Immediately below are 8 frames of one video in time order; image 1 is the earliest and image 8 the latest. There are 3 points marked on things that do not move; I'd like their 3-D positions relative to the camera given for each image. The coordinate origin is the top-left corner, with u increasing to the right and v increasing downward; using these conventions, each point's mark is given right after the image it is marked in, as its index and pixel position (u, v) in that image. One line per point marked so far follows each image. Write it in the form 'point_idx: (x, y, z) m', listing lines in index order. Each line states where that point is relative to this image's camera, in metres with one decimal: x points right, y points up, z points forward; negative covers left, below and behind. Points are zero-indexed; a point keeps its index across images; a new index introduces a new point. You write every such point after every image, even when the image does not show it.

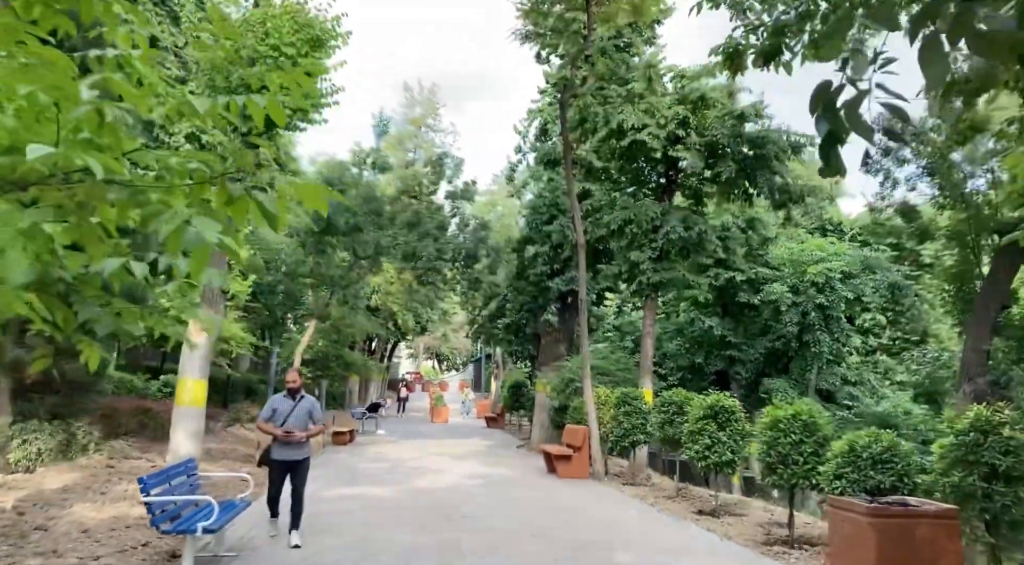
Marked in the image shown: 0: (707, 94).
0: (+3.6, +3.5, +15.8) m
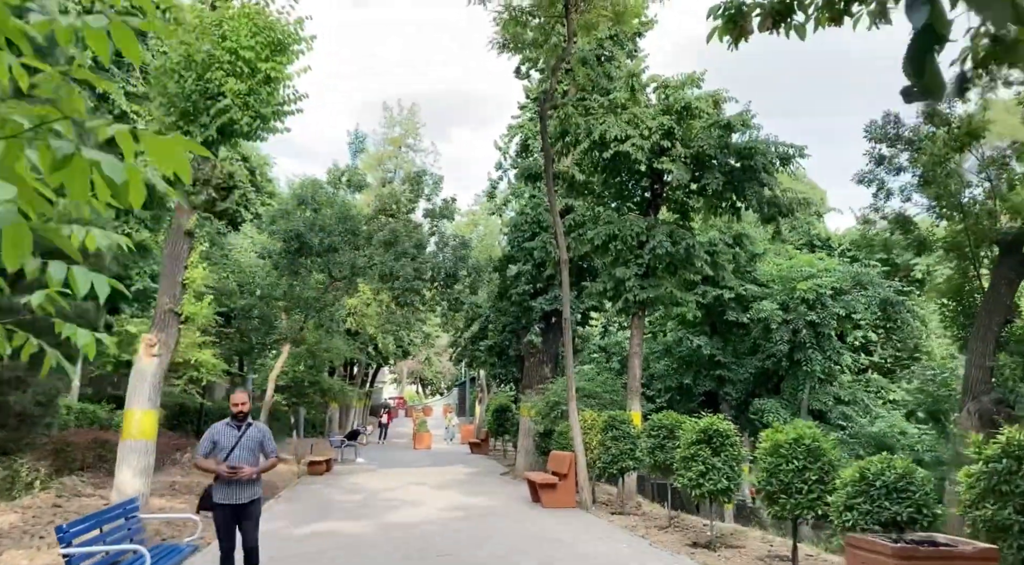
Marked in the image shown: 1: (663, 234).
0: (+3.2, +3.2, +15.2) m
1: (+2.8, +0.9, +15.8) m
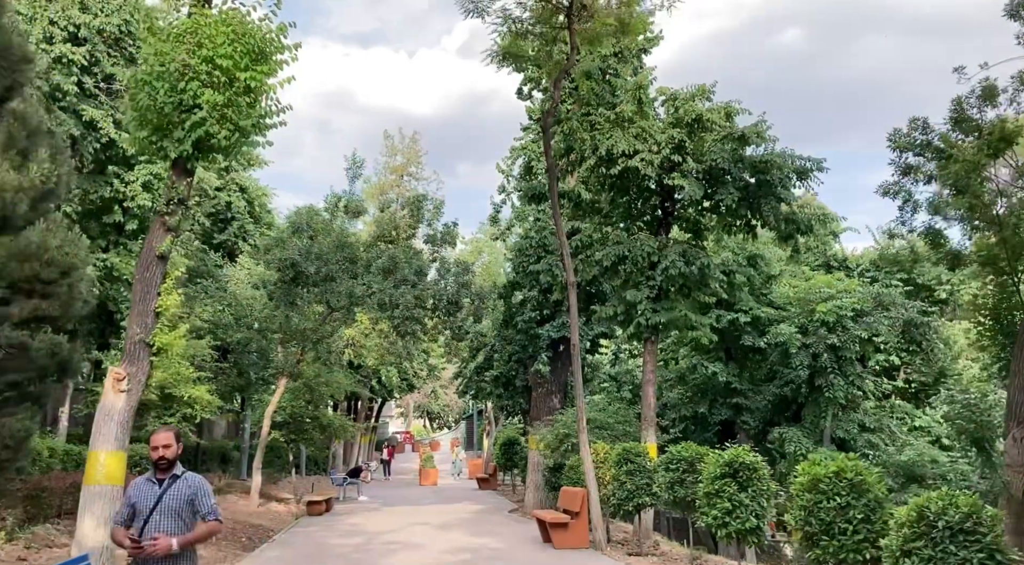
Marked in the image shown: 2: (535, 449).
0: (+3.2, +2.8, +14.5) m
1: (+2.9, +0.5, +15.0) m
2: (+0.5, -3.7, +19.0) m
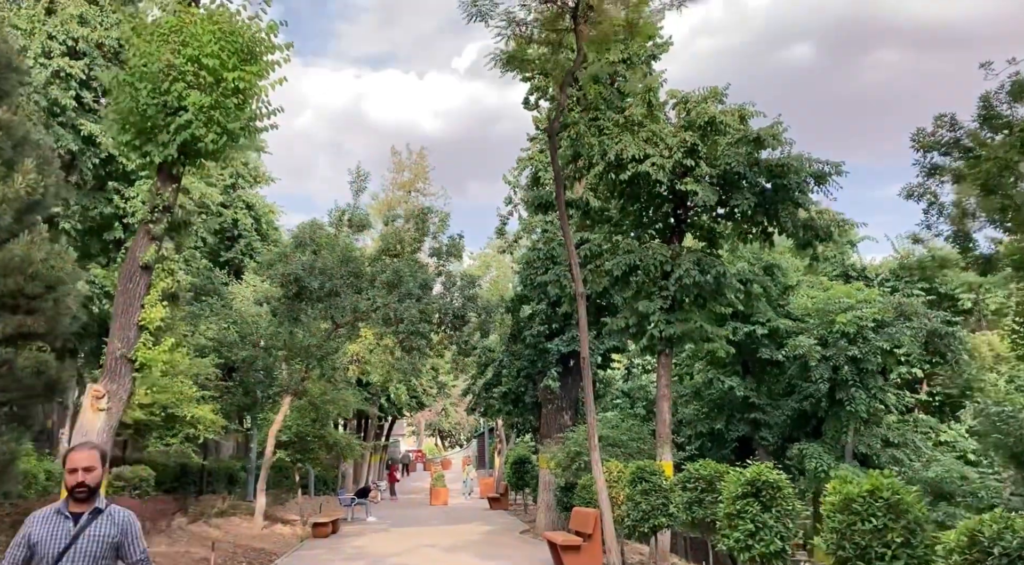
0: (+3.3, +2.7, +13.9) m
1: (+3.0, +0.4, +14.4) m
2: (+0.7, -3.9, +18.3) m
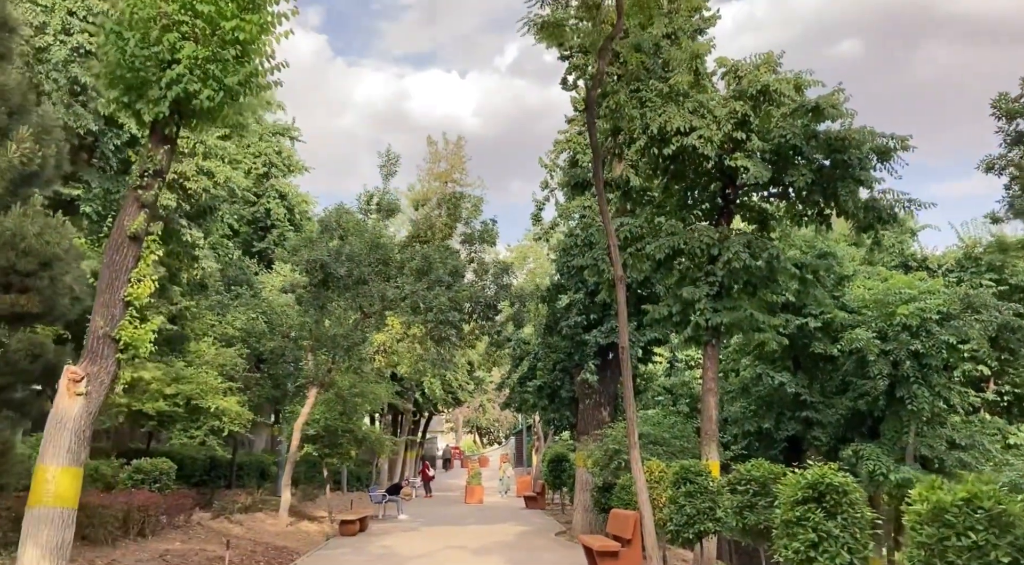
0: (+3.8, +2.9, +12.7) m
1: (+3.5, +0.6, +13.2) m
2: (+1.4, -3.7, +17.3) m
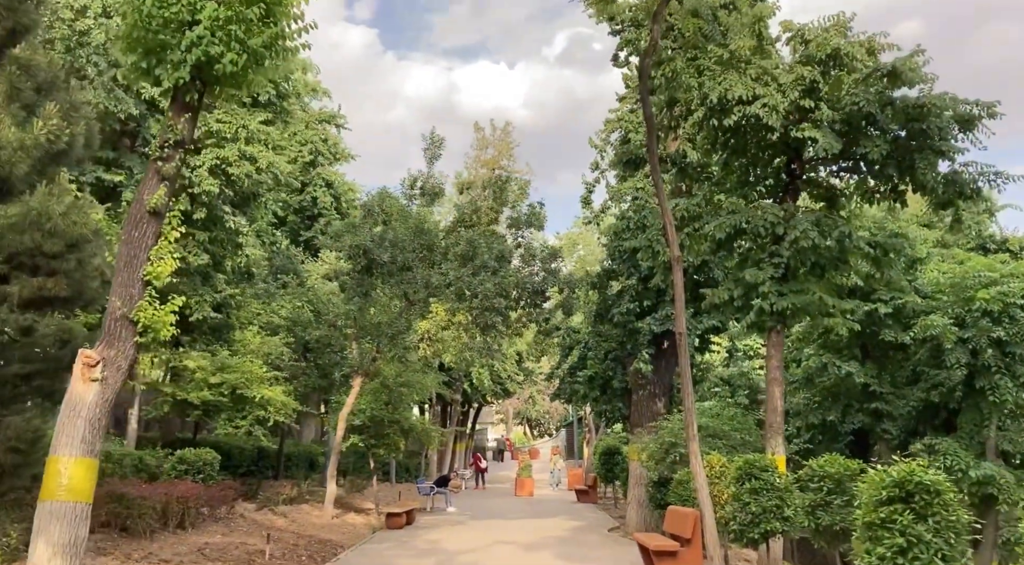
0: (+4.5, +3.2, +11.7) m
1: (+4.2, +0.9, +12.3) m
2: (+2.4, -3.4, +16.5) m
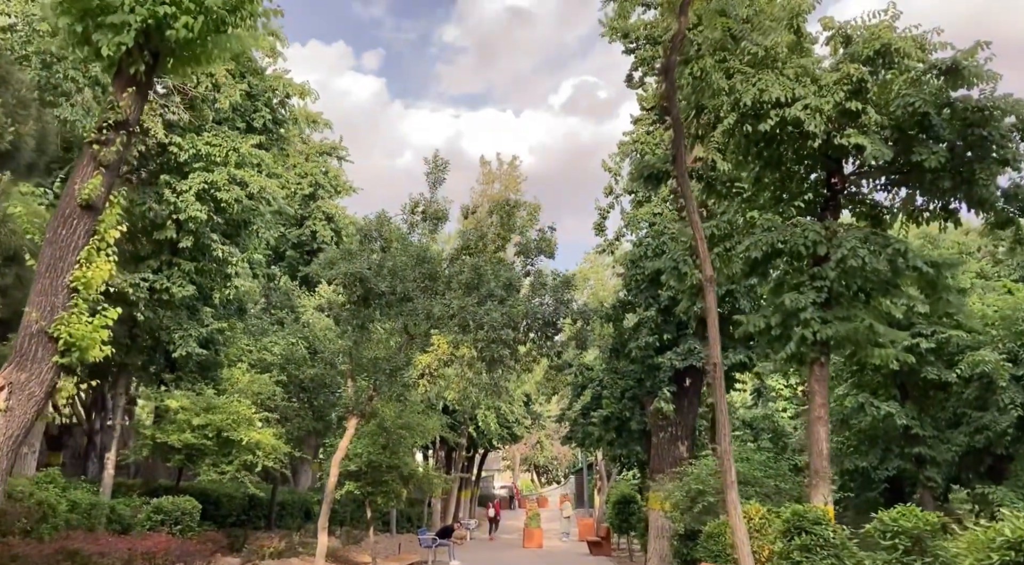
0: (+4.6, +2.9, +10.5) m
1: (+4.3, +0.5, +10.9) m
2: (+2.5, -3.9, +14.9) m
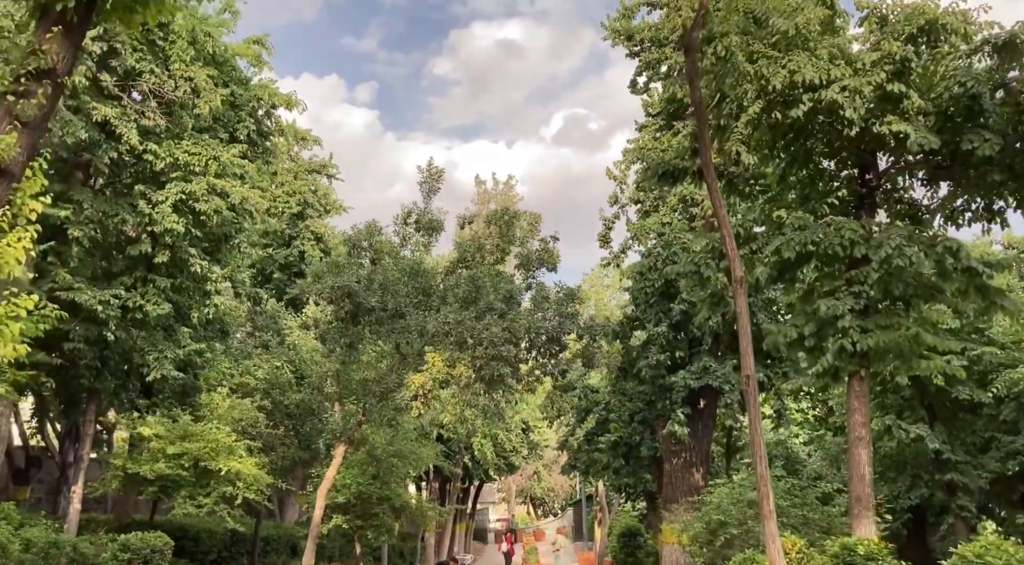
0: (+4.6, +2.8, +9.5) m
1: (+4.4, +0.5, +9.8) m
2: (+2.6, -4.1, +13.6) m
